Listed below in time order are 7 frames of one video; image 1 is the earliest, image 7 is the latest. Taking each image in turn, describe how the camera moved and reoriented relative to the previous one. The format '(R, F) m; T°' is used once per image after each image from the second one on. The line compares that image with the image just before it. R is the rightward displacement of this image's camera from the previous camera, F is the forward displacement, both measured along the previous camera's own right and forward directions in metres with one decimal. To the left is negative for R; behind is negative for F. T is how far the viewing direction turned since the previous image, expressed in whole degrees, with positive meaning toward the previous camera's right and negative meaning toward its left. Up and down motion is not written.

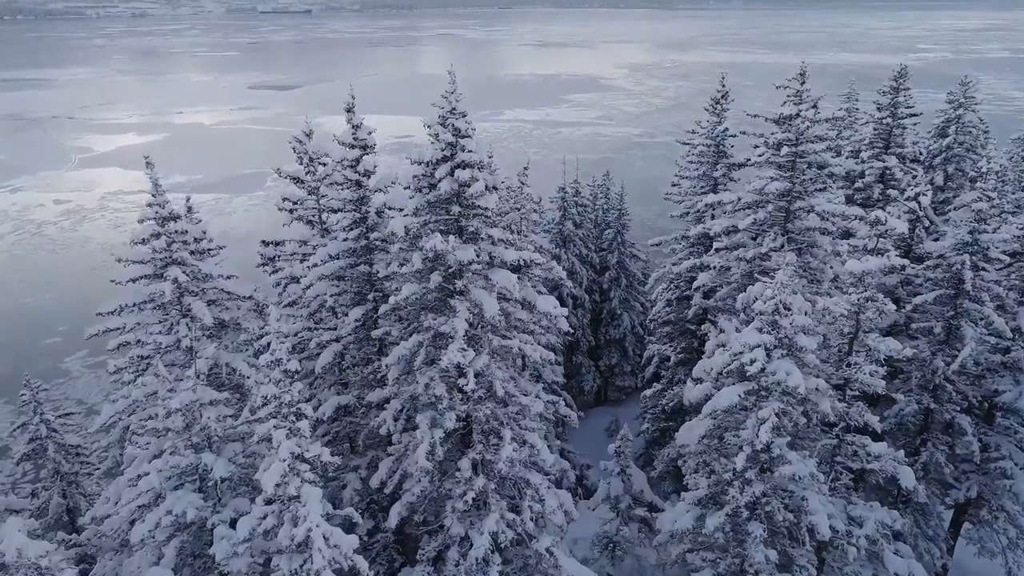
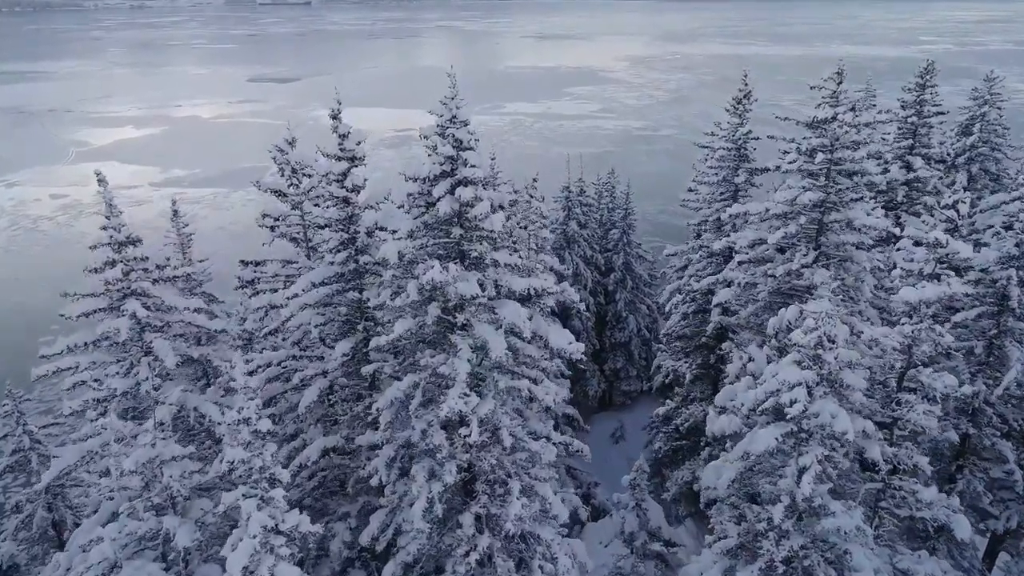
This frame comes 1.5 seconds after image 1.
(-0.1, +1.5) m; 0°
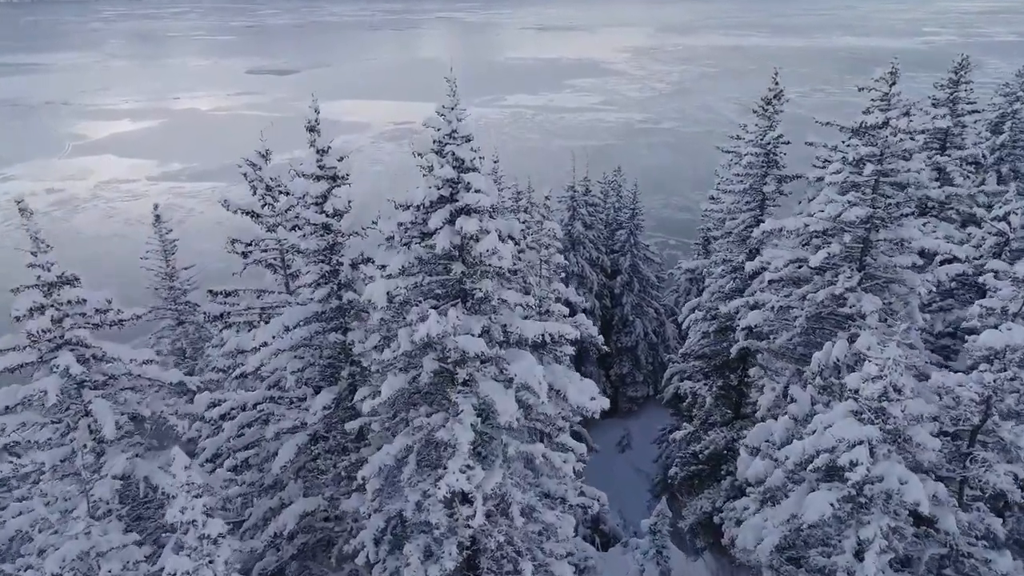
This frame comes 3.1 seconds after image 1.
(-0.1, +1.7) m; 0°
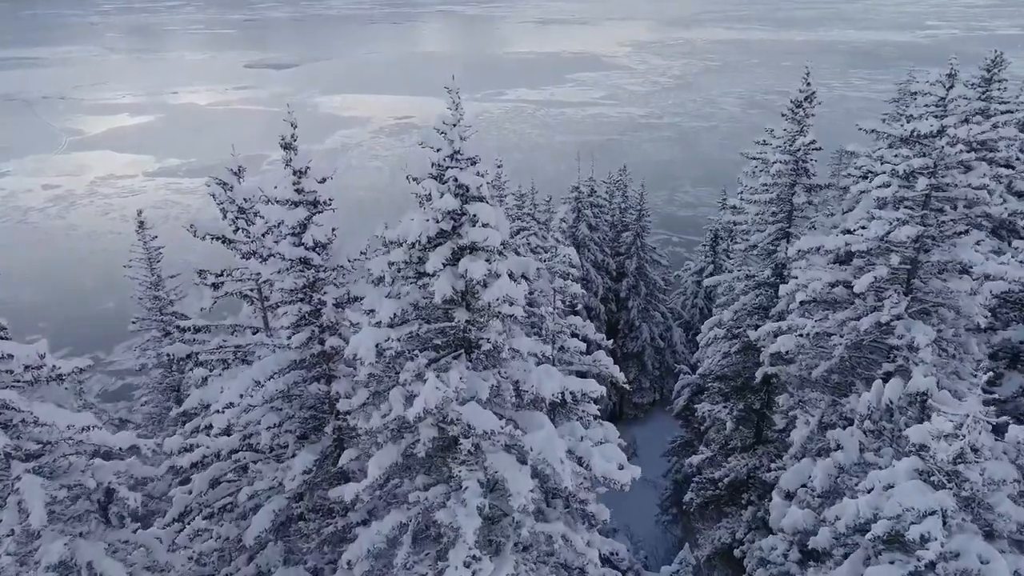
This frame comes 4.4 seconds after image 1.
(-0.1, +1.4) m; 0°
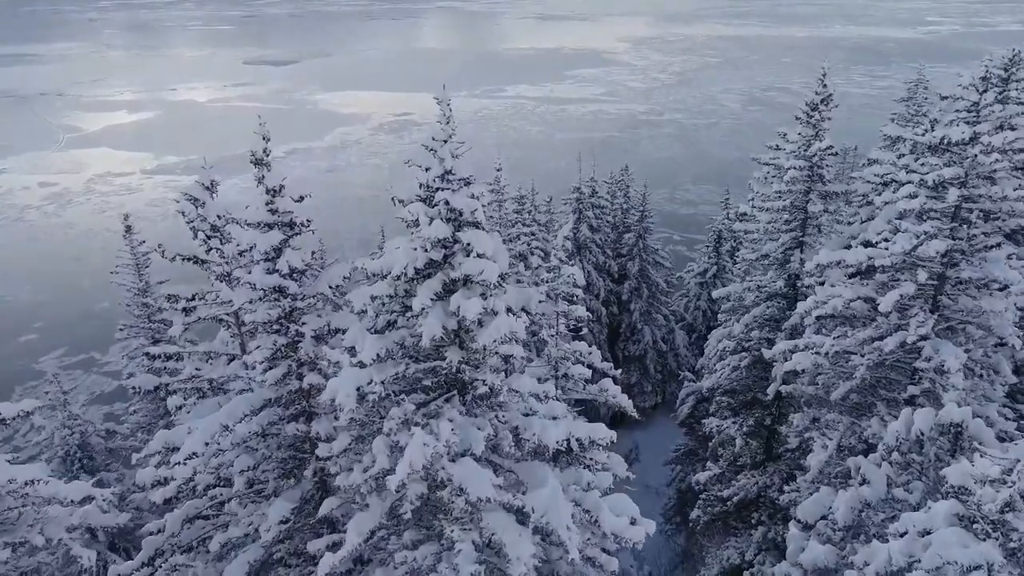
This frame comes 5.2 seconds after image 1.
(0.0, +0.8) m; 0°
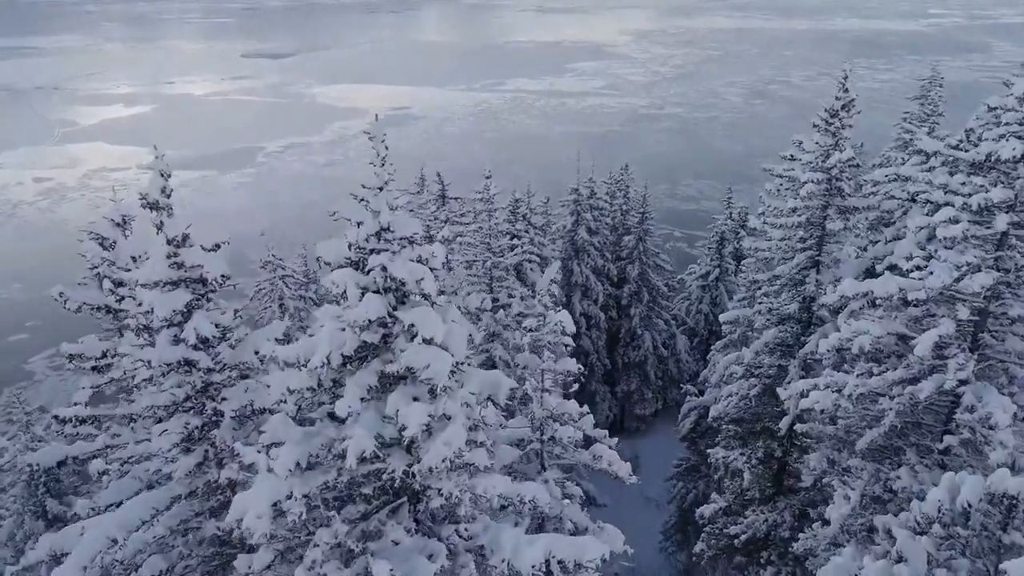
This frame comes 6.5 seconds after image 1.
(+0.3, +1.4) m; 0°
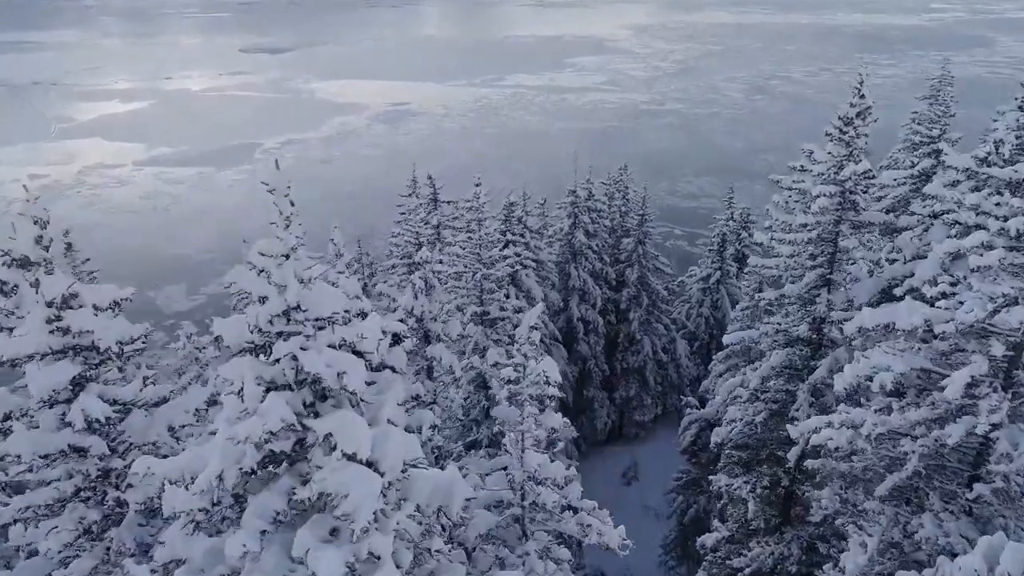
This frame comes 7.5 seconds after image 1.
(+0.2, +1.0) m; 0°
